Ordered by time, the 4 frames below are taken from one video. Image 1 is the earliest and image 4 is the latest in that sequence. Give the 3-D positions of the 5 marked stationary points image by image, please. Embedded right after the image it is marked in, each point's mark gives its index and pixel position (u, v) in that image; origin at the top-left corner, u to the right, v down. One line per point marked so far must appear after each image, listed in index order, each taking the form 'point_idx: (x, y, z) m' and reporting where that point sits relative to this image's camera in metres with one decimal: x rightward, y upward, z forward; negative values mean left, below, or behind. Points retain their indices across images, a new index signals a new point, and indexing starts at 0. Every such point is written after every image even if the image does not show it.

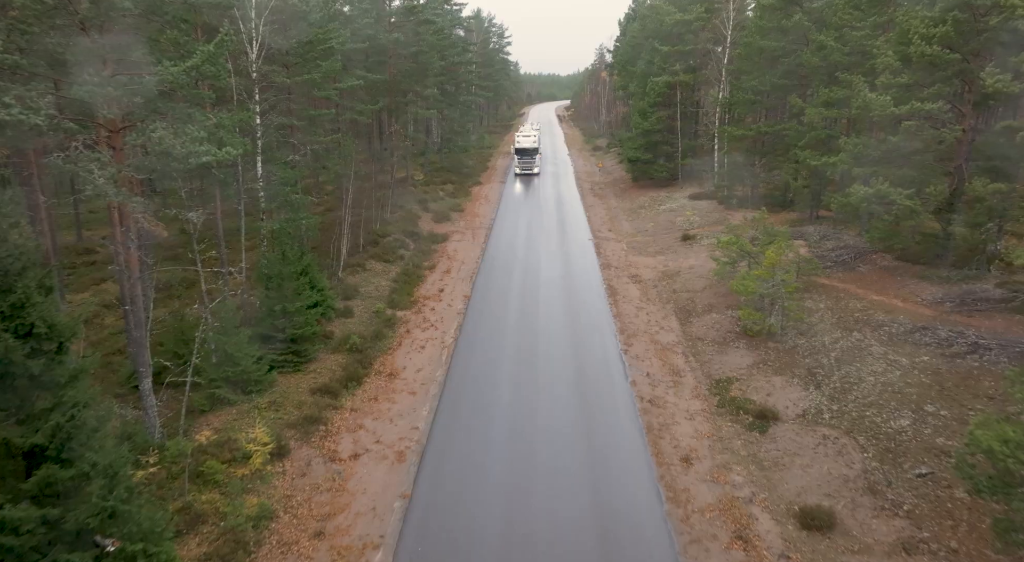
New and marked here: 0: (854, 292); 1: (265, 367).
0: (+10.1, -0.3, +19.4) m
1: (-6.2, -2.2, +16.5) m
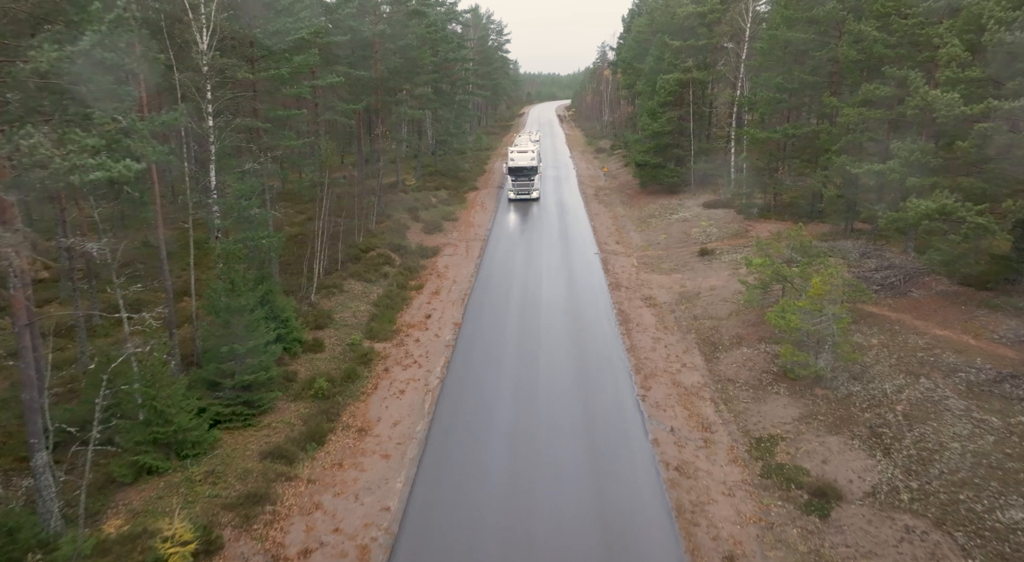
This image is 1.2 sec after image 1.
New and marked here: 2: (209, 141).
0: (+10.0, -1.1, +16.5) m
1: (-6.3, -2.9, +13.5) m
2: (-7.9, +3.7, +17.1) m
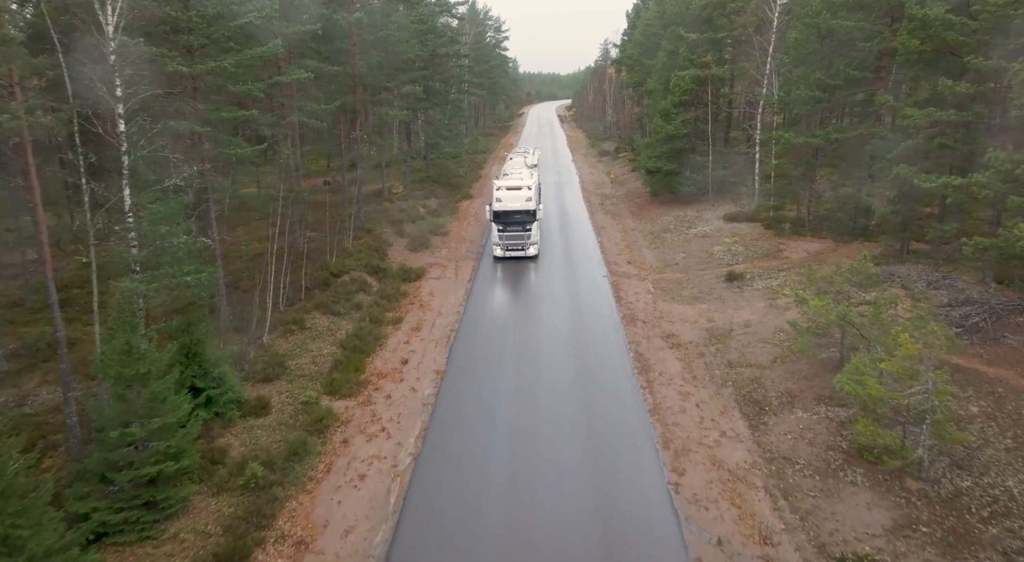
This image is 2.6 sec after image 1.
0: (+9.9, -2.1, +12.8) m
1: (-6.5, -3.9, +9.8) m
2: (-8.0, +2.7, +13.4) m
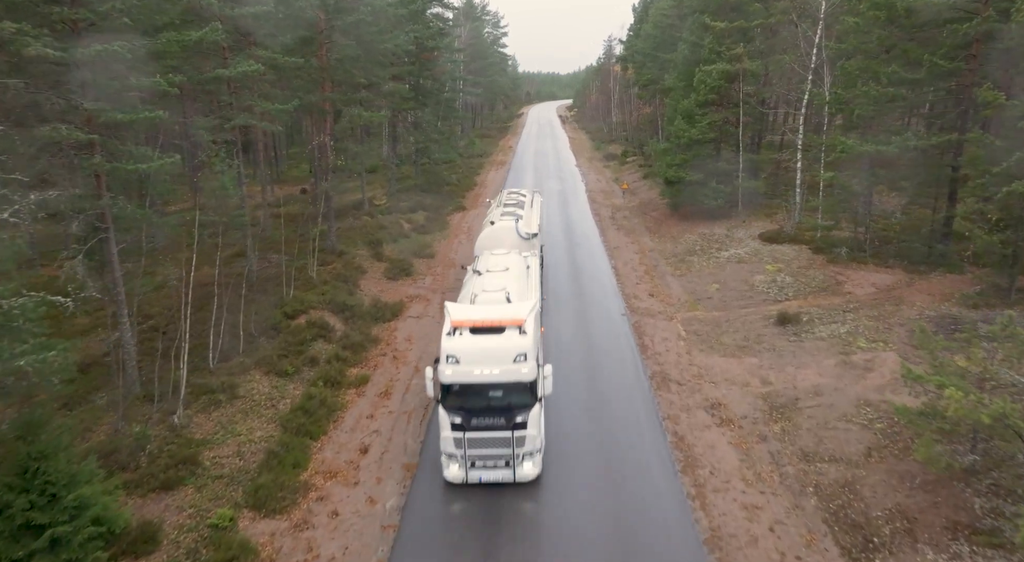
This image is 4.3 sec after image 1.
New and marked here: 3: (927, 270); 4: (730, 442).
0: (+9.8, -3.2, +8.4) m
1: (-6.5, -5.1, +5.4) m
2: (-8.1, +1.5, +9.0) m
3: (+11.9, +0.3, +18.7) m
4: (+4.2, -3.1, +12.9) m
